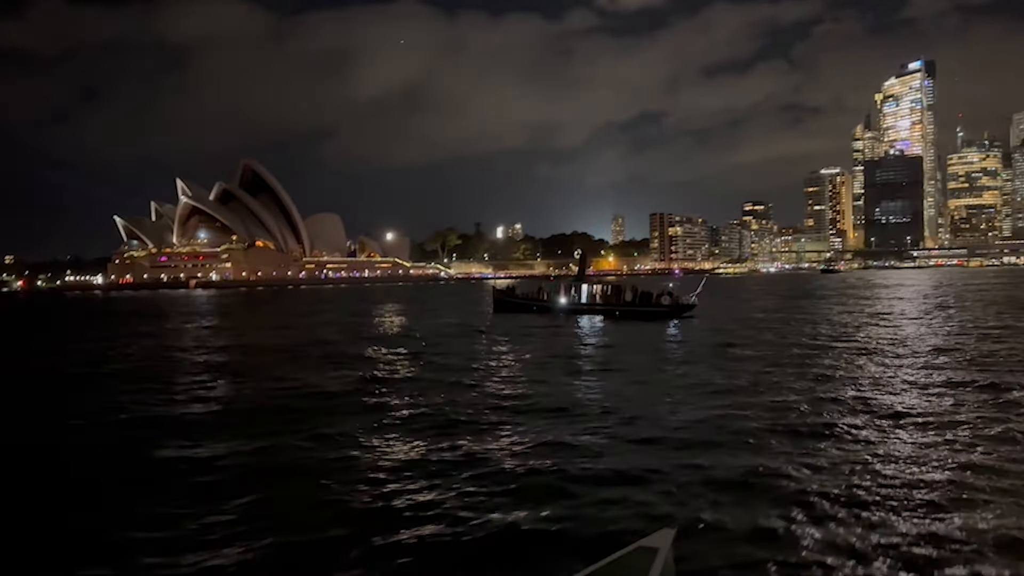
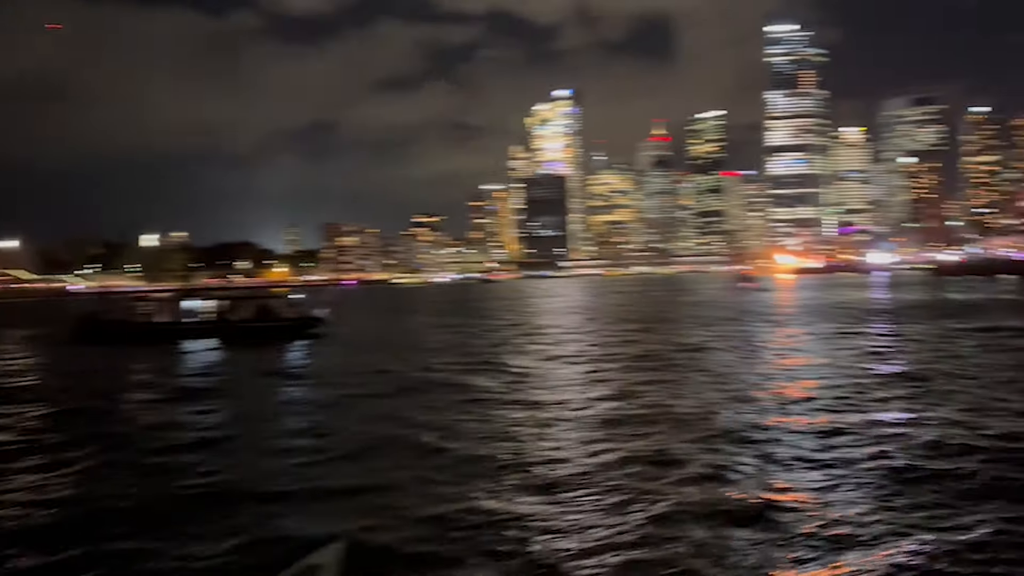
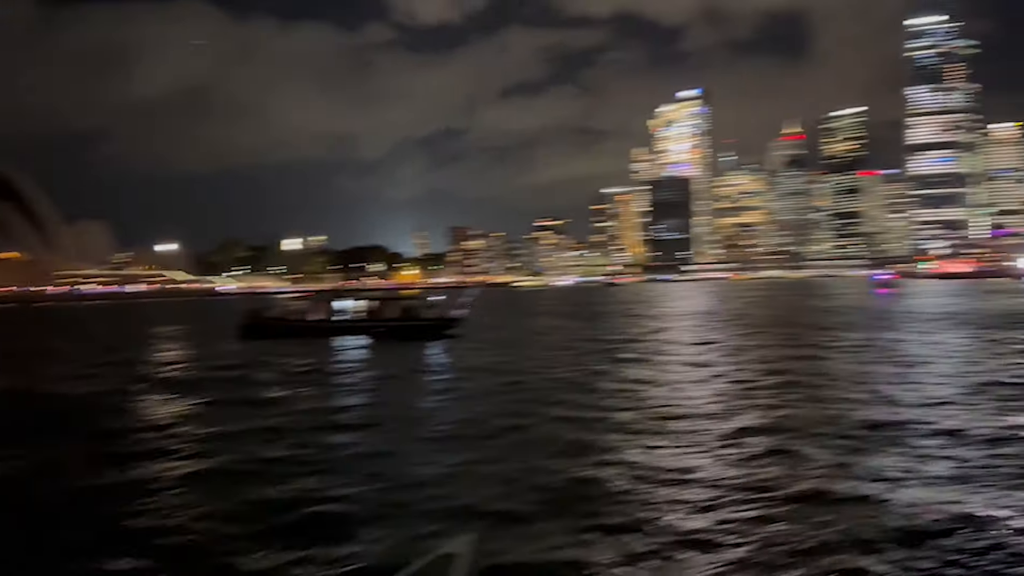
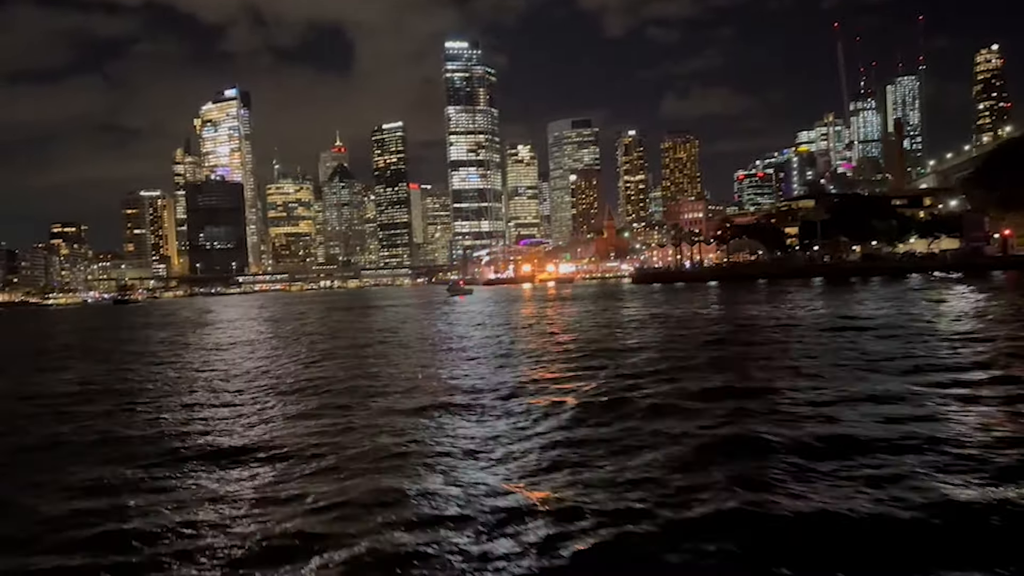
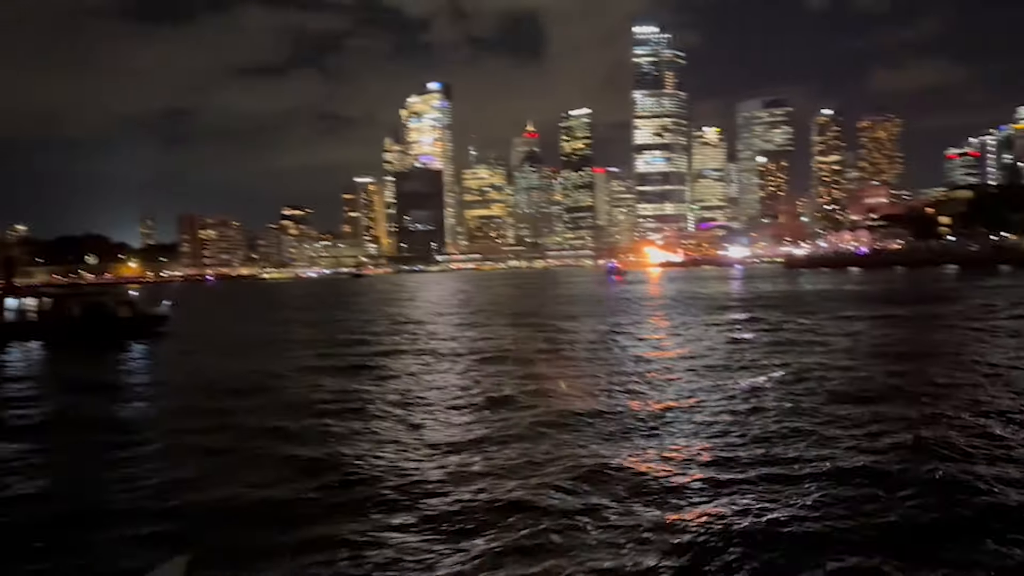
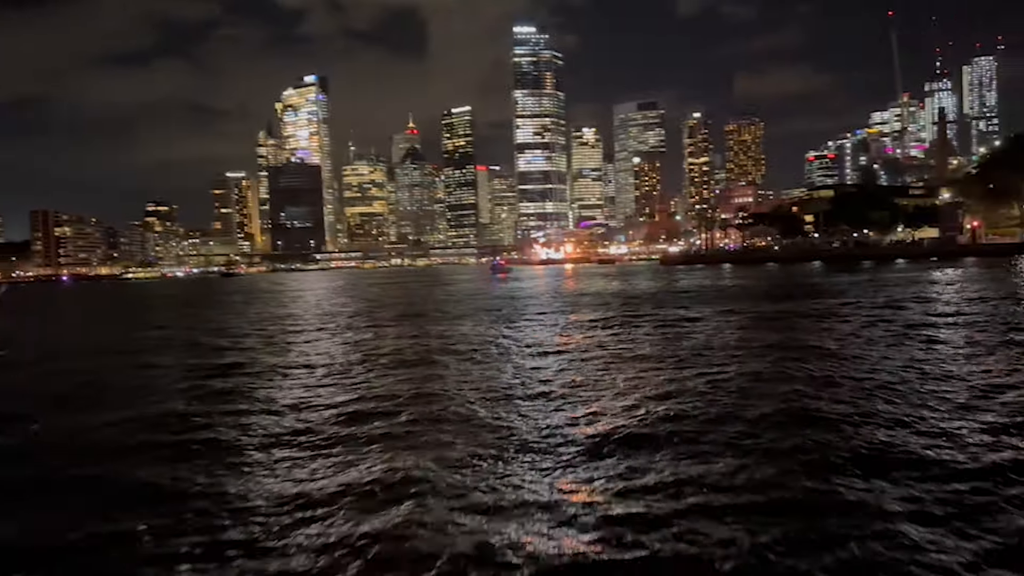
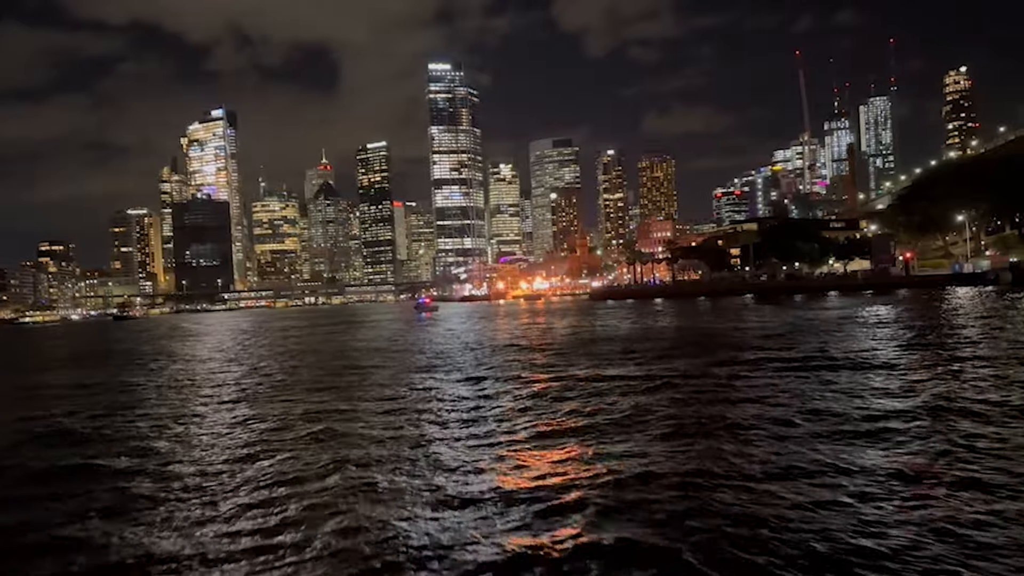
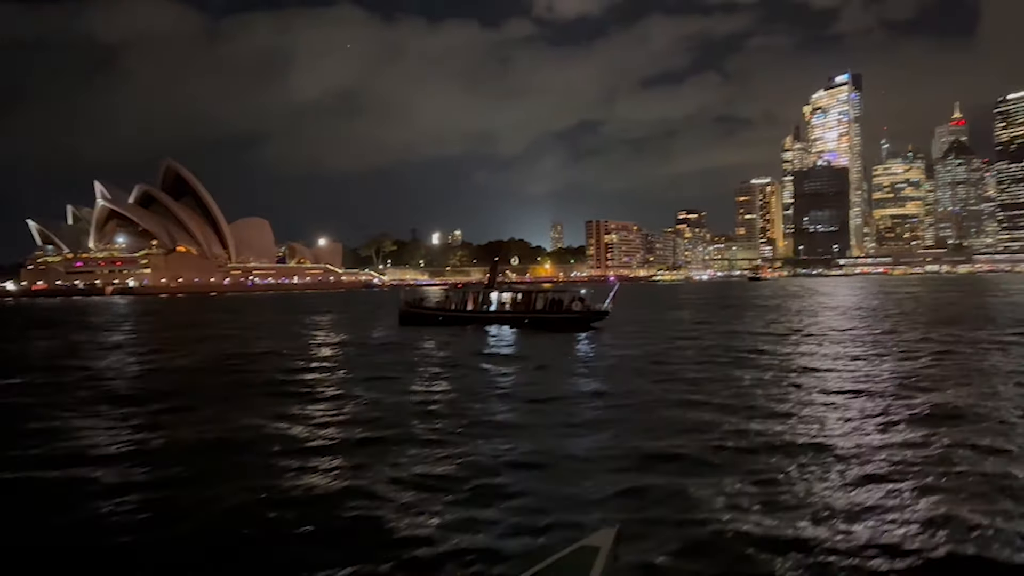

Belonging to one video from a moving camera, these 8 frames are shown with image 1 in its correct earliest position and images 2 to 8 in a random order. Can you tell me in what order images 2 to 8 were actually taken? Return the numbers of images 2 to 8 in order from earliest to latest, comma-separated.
8, 3, 2, 5, 6, 7, 4
